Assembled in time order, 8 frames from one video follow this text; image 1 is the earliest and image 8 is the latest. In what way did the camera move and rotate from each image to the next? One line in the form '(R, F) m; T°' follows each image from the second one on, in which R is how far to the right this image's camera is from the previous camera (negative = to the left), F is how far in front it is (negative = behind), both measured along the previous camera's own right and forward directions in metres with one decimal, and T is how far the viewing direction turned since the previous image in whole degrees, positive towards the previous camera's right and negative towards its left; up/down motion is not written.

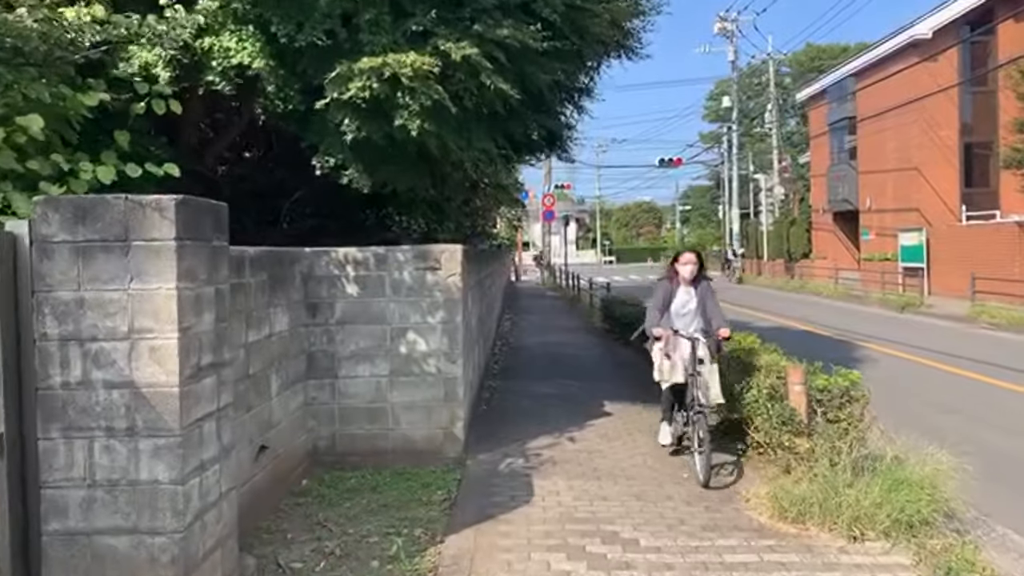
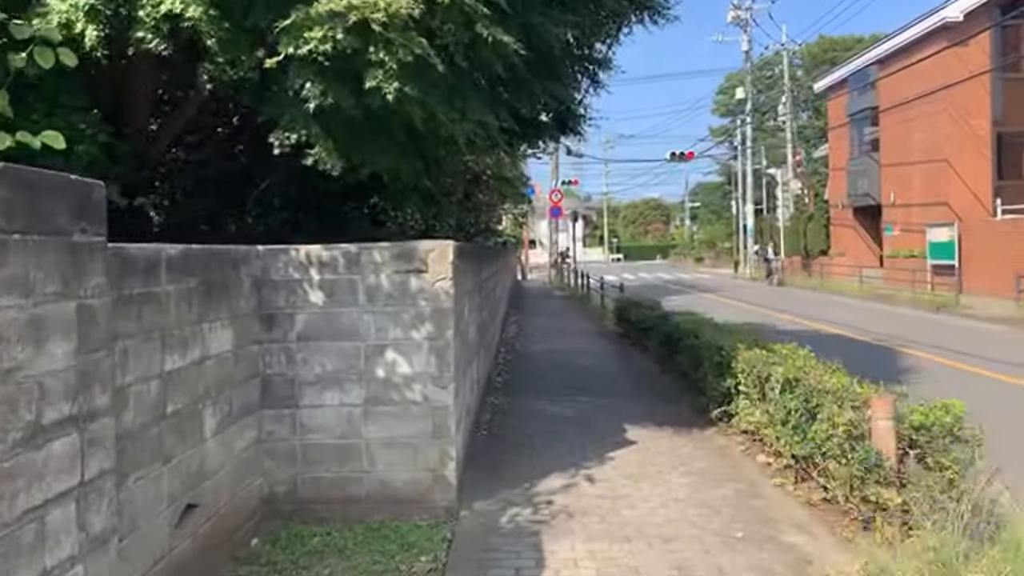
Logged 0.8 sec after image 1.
(0.0, +1.3) m; 0°
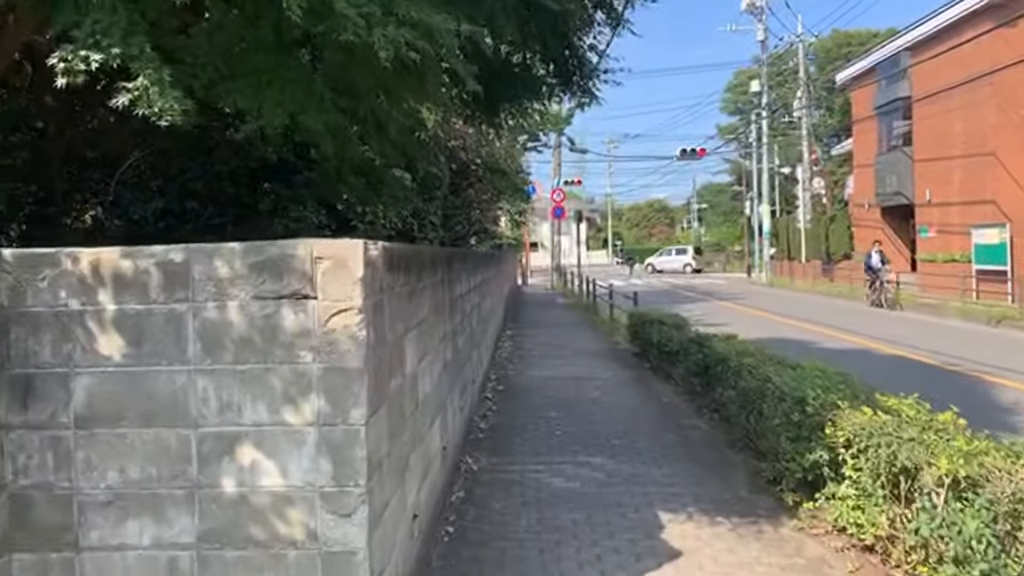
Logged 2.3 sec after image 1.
(+0.1, +2.4) m; 0°
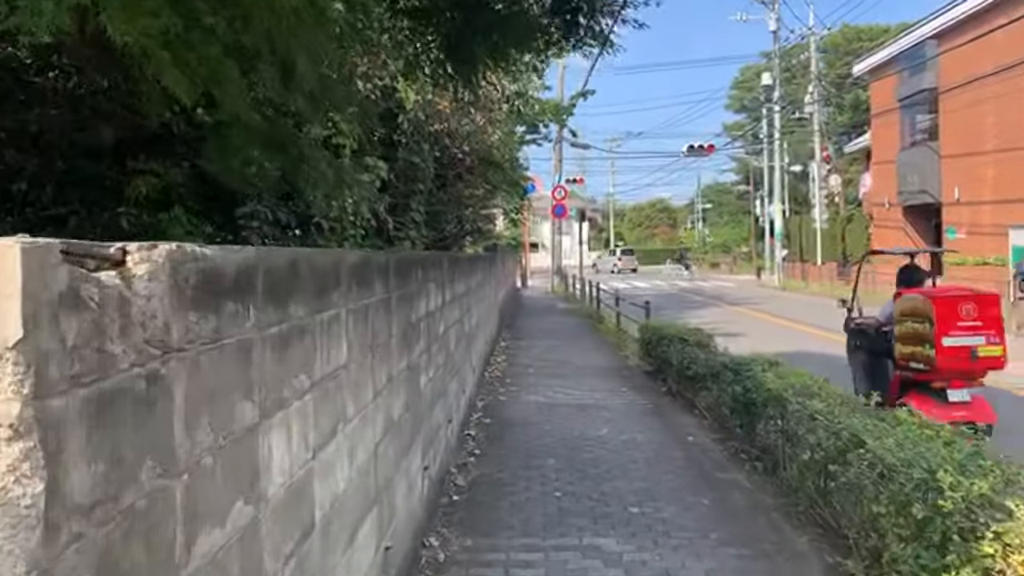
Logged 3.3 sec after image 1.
(+0.1, +1.7) m; 0°
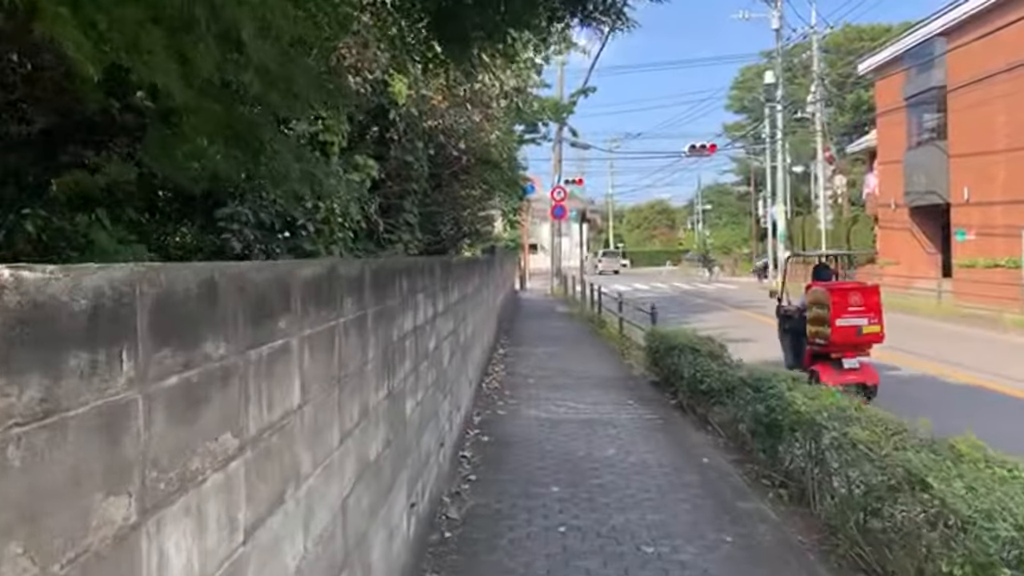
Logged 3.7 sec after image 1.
(0.0, +0.6) m; 0°
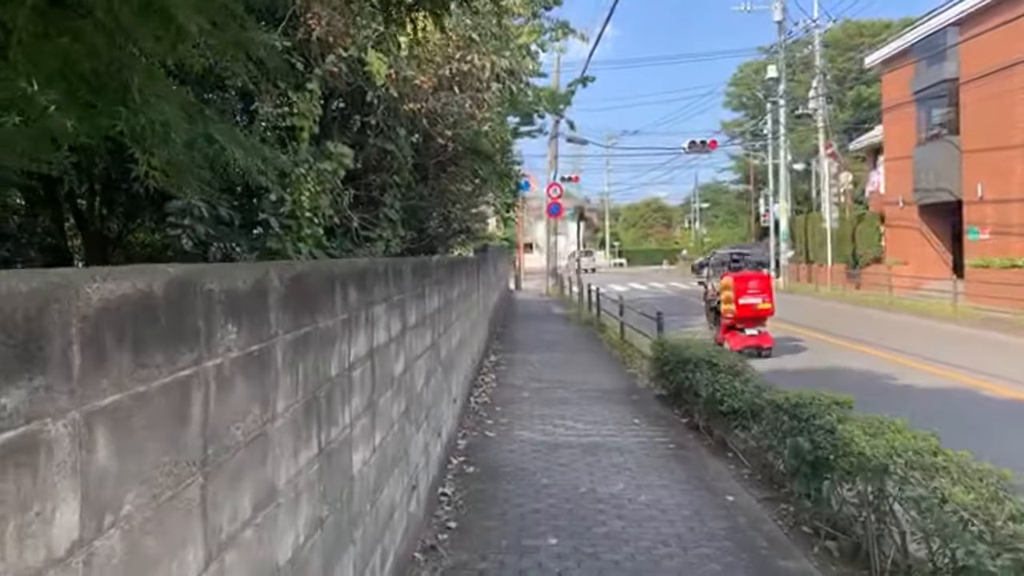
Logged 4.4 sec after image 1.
(0.0, +1.1) m; 0°
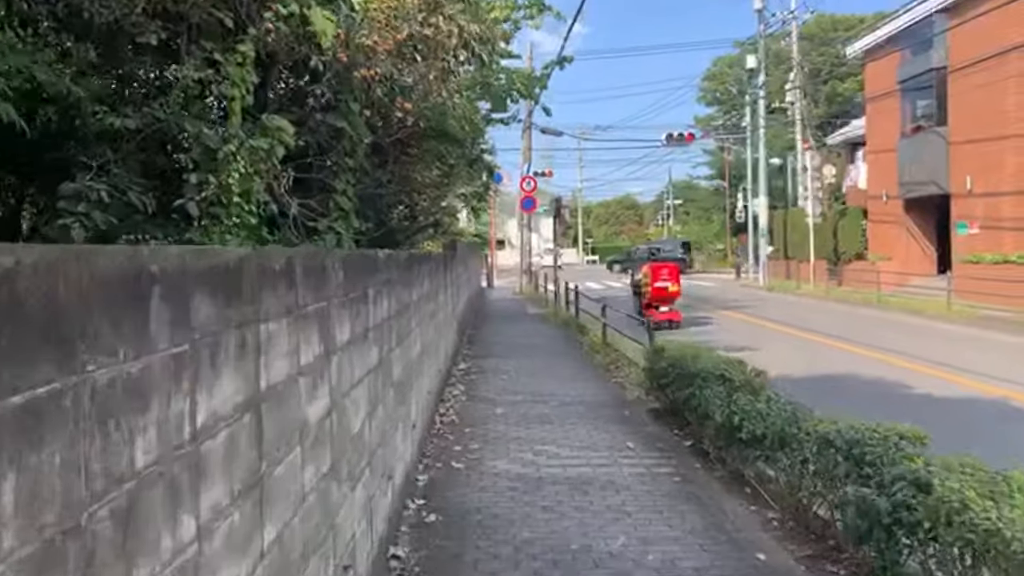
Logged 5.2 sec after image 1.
(0.0, +1.3) m; +2°
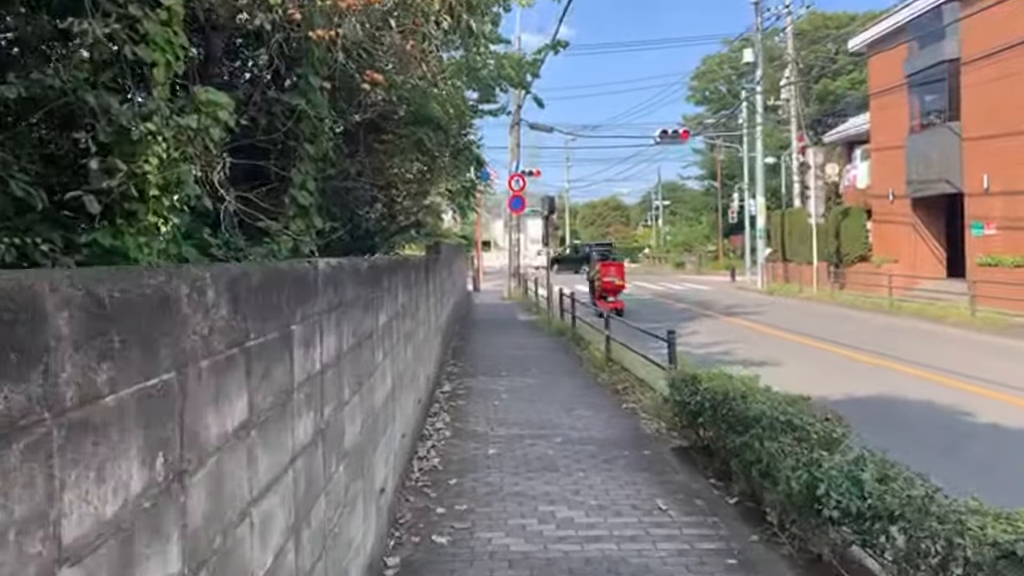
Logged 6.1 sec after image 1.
(-0.1, +1.5) m; +1°
